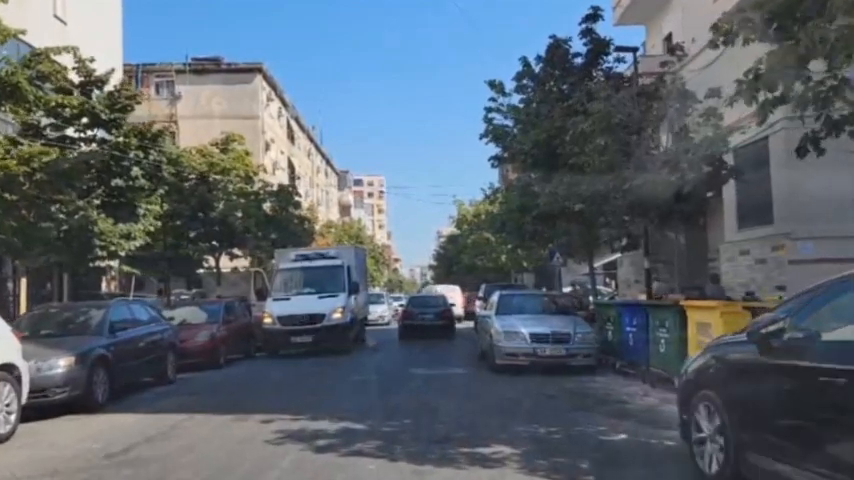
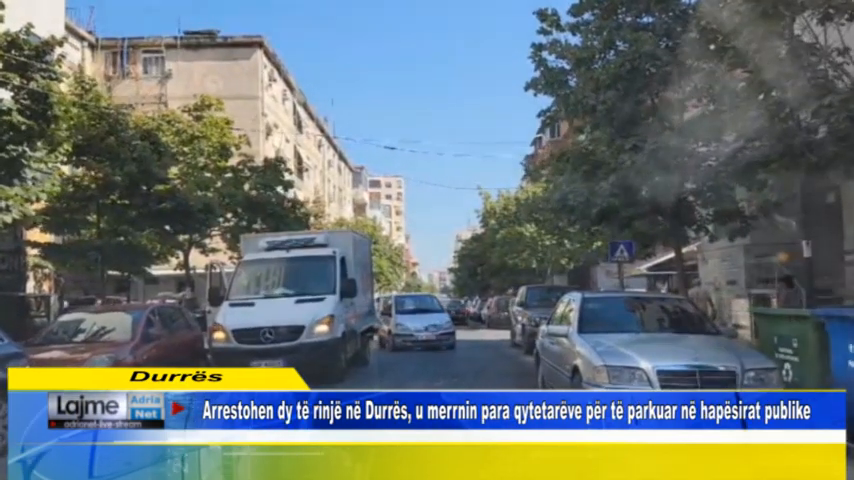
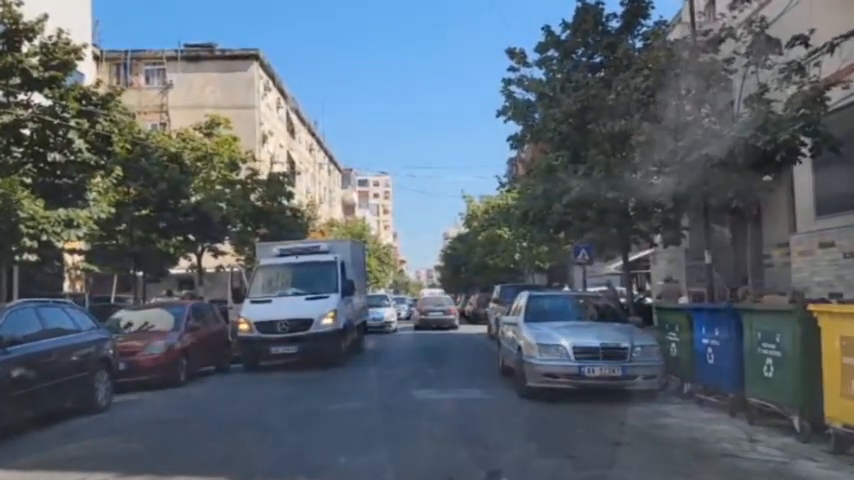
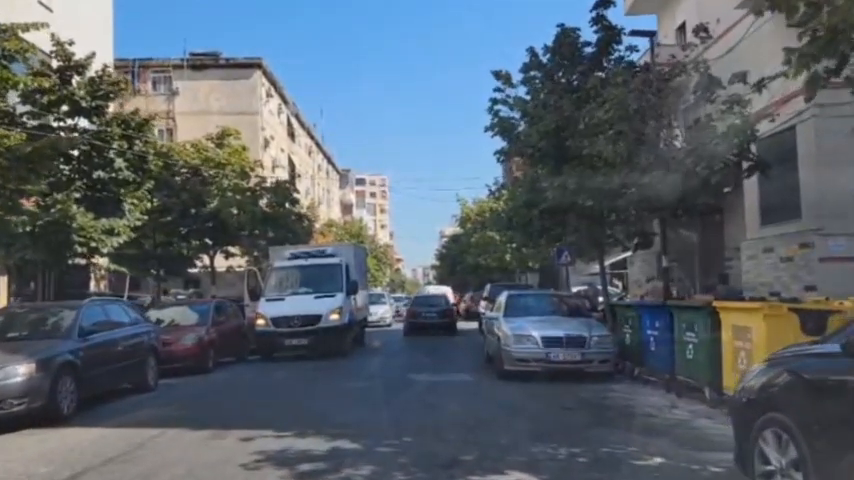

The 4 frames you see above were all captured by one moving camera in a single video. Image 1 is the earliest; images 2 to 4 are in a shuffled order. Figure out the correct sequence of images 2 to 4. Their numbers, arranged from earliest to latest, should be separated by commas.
4, 3, 2
